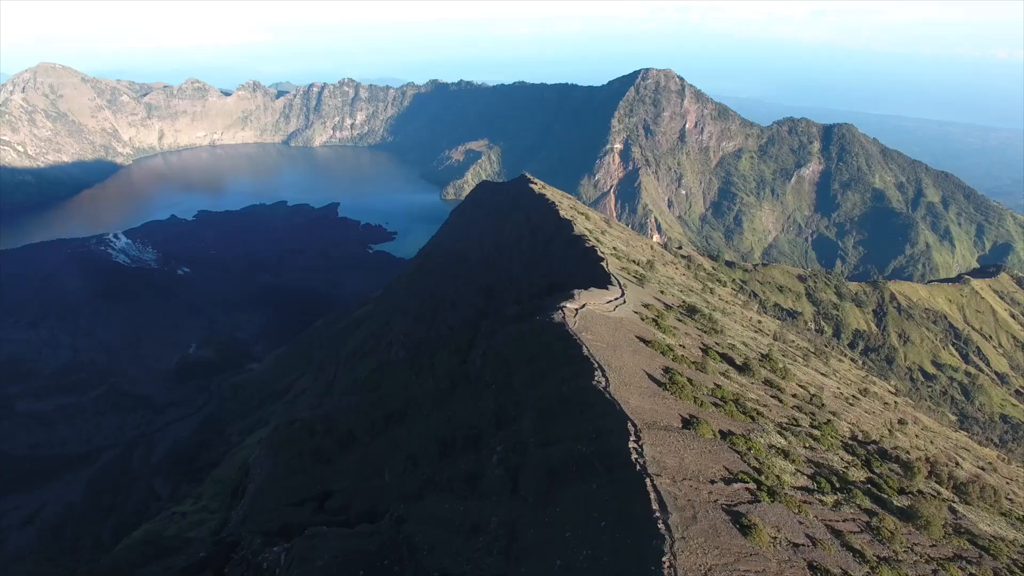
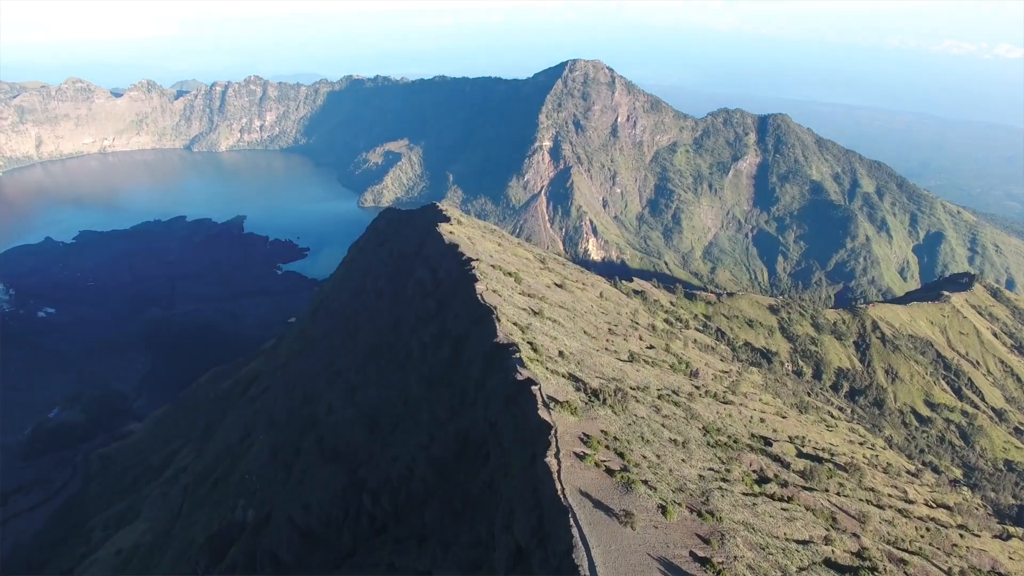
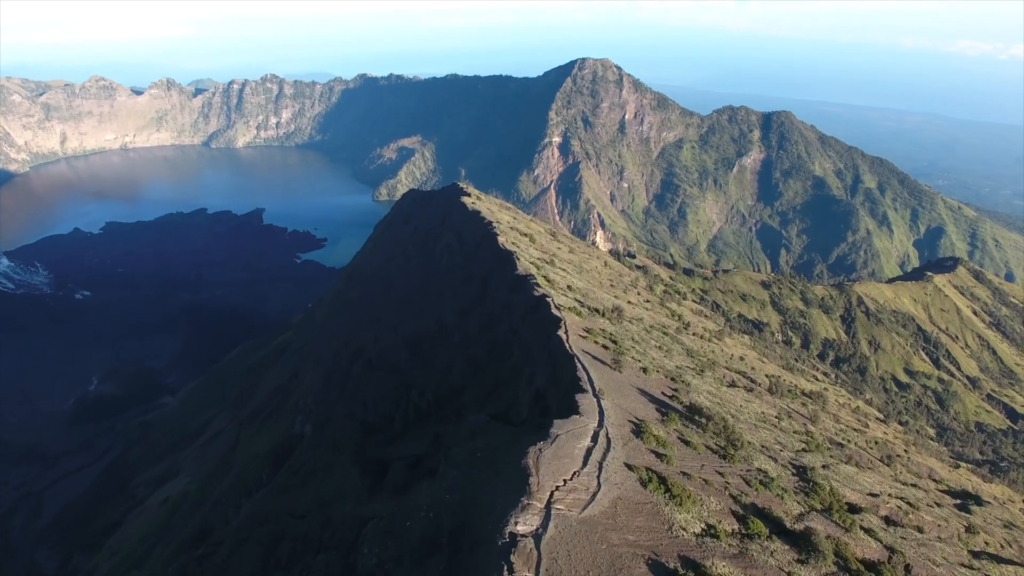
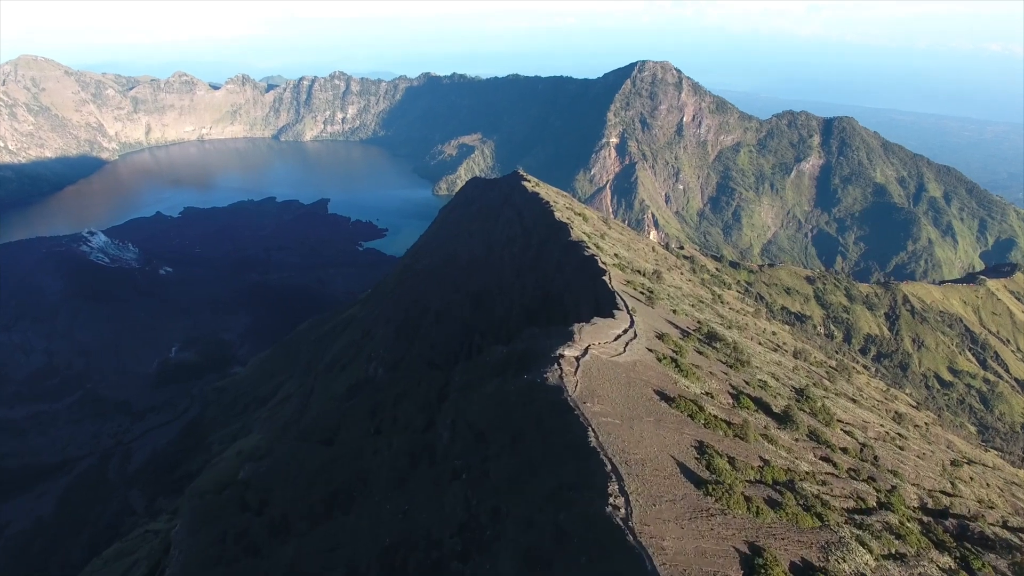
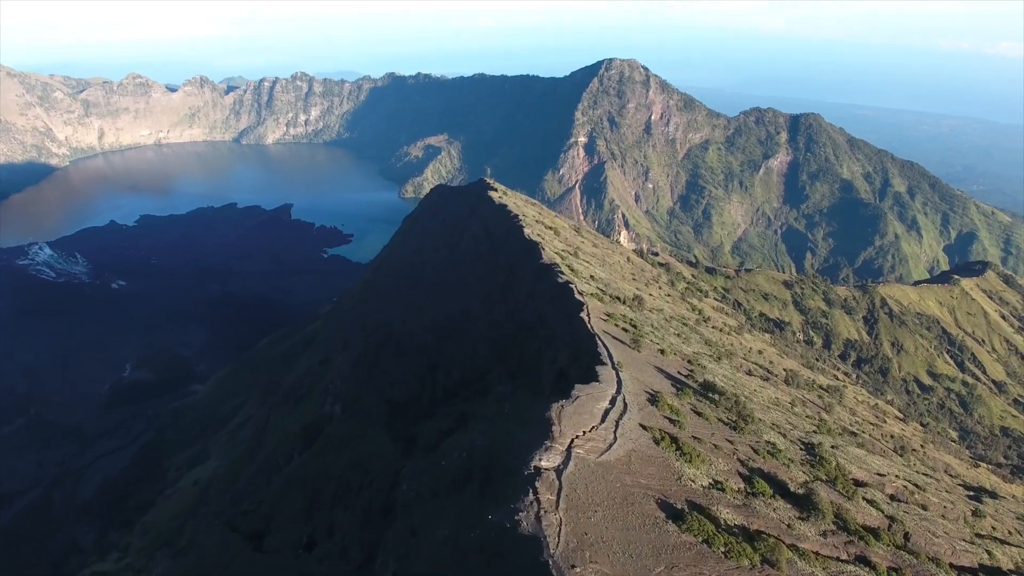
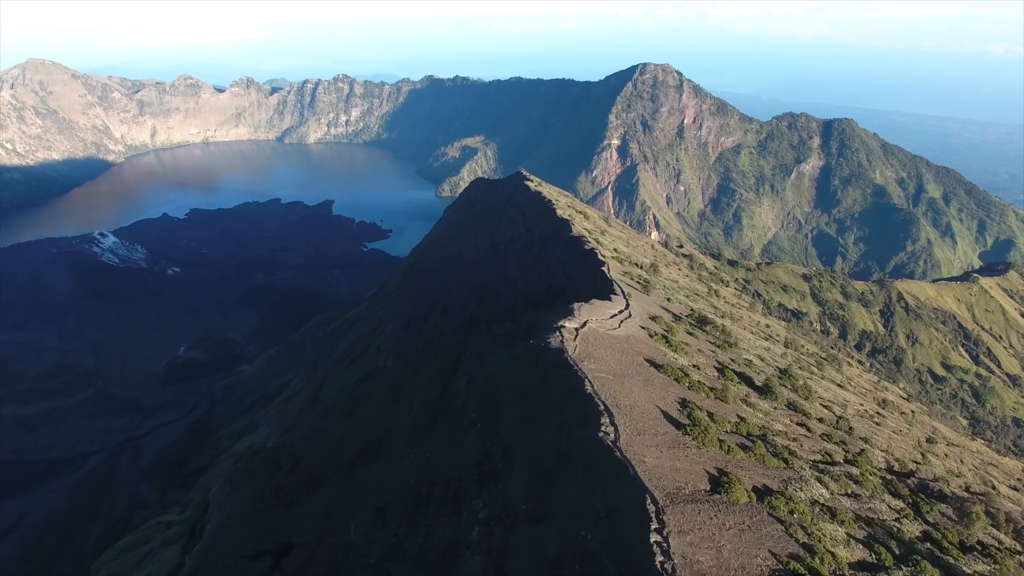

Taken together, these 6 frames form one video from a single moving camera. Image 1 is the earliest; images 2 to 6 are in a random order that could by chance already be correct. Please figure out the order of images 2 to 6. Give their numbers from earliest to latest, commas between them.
6, 4, 5, 3, 2
